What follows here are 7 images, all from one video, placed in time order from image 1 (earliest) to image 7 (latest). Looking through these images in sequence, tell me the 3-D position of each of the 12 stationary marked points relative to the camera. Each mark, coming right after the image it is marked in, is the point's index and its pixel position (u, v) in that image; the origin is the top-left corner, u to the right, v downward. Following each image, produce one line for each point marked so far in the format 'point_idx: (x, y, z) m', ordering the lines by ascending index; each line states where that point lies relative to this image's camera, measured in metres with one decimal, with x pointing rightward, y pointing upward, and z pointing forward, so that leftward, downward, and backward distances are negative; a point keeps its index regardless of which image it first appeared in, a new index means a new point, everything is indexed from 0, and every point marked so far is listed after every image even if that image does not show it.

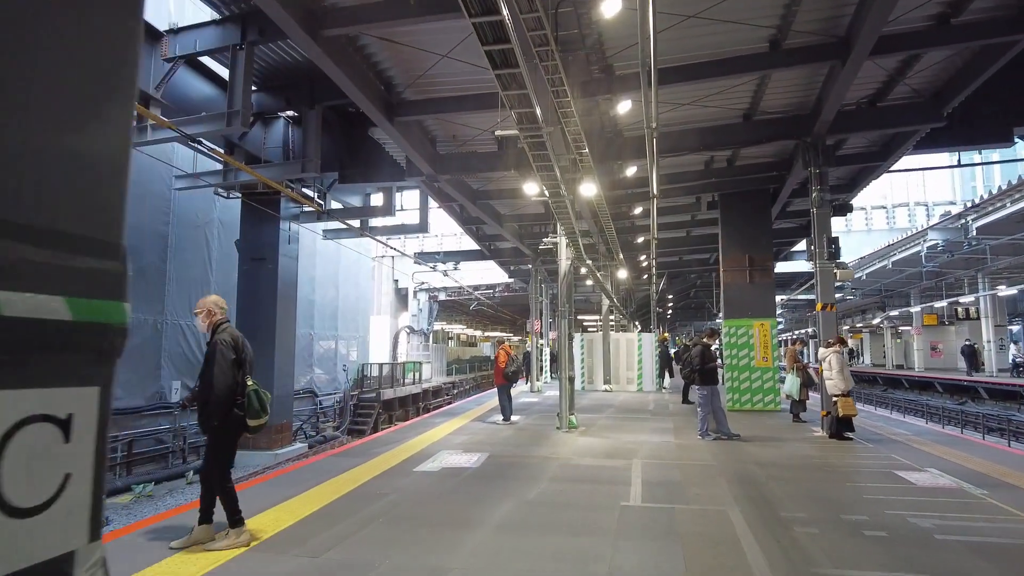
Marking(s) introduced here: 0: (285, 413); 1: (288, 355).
0: (-5.1, -2.8, +15.0) m
1: (-5.1, -1.6, +15.2) m
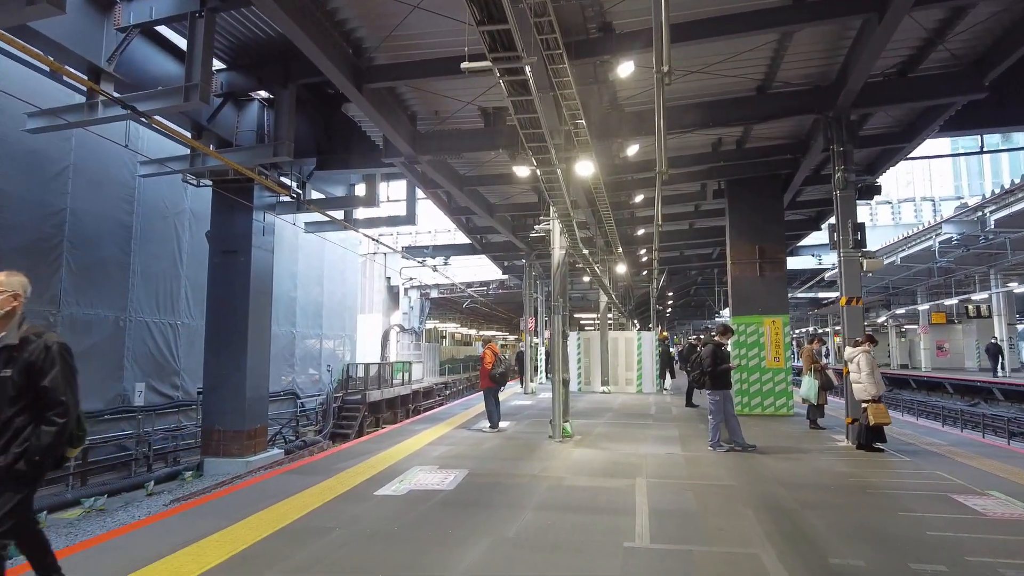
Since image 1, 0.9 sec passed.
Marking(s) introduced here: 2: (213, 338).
0: (-5.3, -2.7, +14.0) m
1: (-5.3, -1.5, +14.2) m
2: (-6.1, -1.0, +13.8) m
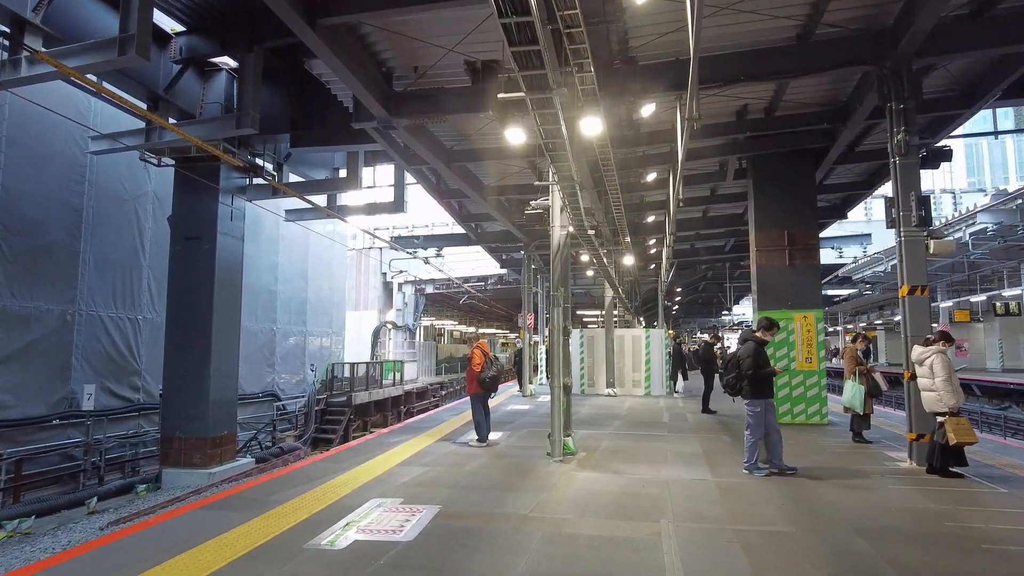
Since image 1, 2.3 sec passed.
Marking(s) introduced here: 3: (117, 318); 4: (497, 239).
0: (-5.4, -2.5, +12.6) m
1: (-5.4, -1.3, +12.8) m
2: (-6.2, -0.9, +12.3) m
3: (-7.6, -0.6, +12.9) m
4: (-0.4, +1.3, +17.5) m
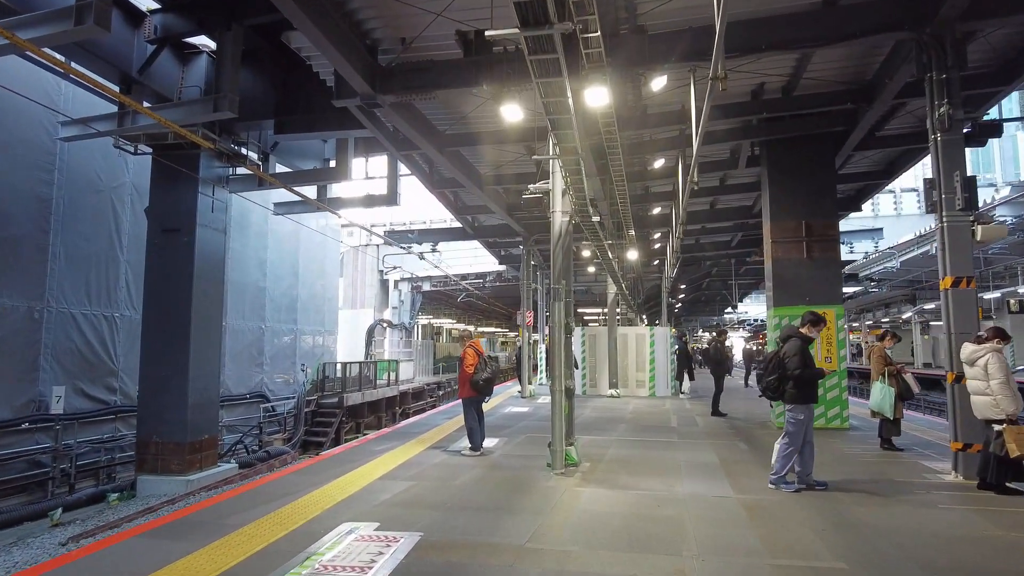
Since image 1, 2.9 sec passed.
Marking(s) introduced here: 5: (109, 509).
0: (-5.4, -2.4, +11.8) m
1: (-5.4, -1.2, +12.0) m
2: (-6.2, -0.8, +11.6) m
3: (-7.6, -0.5, +12.1) m
4: (-0.4, +1.4, +16.8) m
5: (-6.2, -3.4, +10.3) m
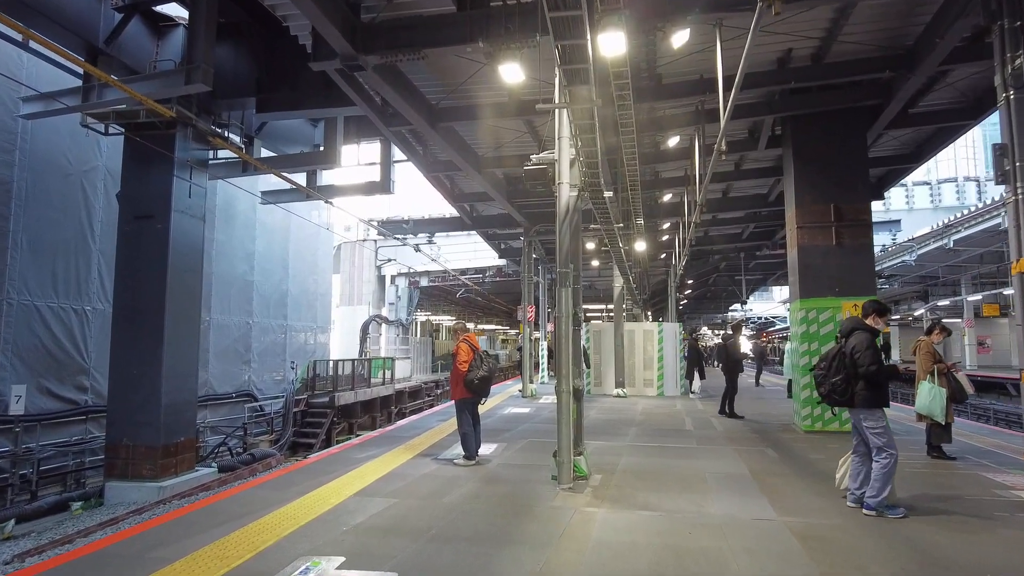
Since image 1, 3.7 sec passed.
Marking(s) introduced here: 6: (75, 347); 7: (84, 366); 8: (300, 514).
0: (-5.4, -2.3, +11.0) m
1: (-5.4, -1.1, +11.2) m
2: (-6.2, -0.6, +10.7) m
3: (-7.6, -0.3, +11.3) m
4: (-0.4, +1.5, +15.9) m
5: (-6.2, -3.2, +9.4) m
6: (-7.5, -1.0, +11.5) m
7: (-7.4, -1.4, +11.7) m
8: (-1.5, -1.6, +4.7) m
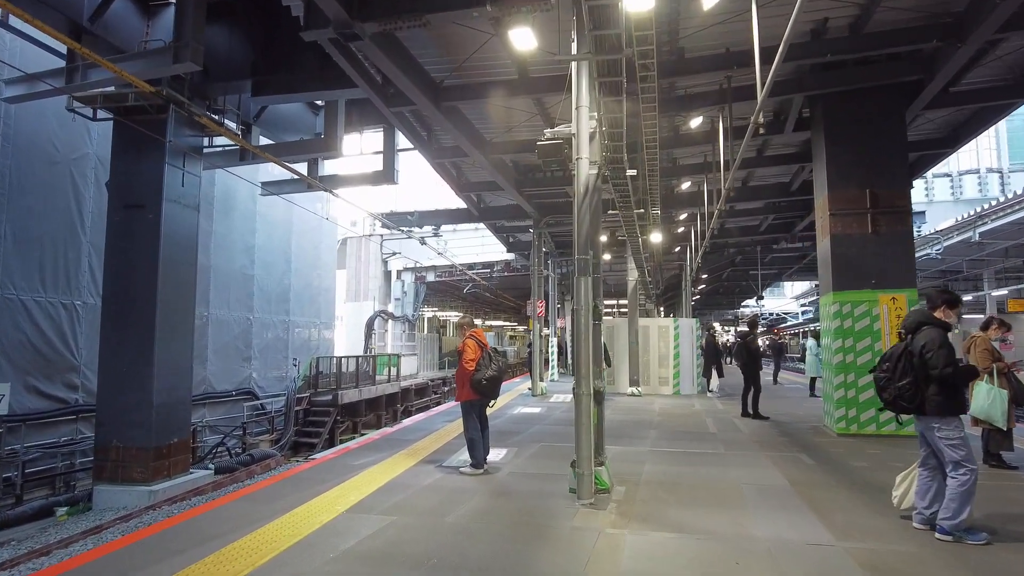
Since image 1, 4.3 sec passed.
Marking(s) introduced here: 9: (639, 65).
0: (-5.2, -2.2, +10.4) m
1: (-5.3, -1.0, +10.6) m
2: (-6.1, -0.5, +10.2) m
3: (-7.5, -0.2, +10.7) m
4: (-0.2, +1.7, +15.3) m
5: (-6.0, -3.1, +8.9) m
6: (-7.4, -0.9, +11.0) m
7: (-7.3, -1.2, +11.1) m
8: (-1.4, -1.5, +4.1) m
9: (+1.2, +2.2, +6.5) m
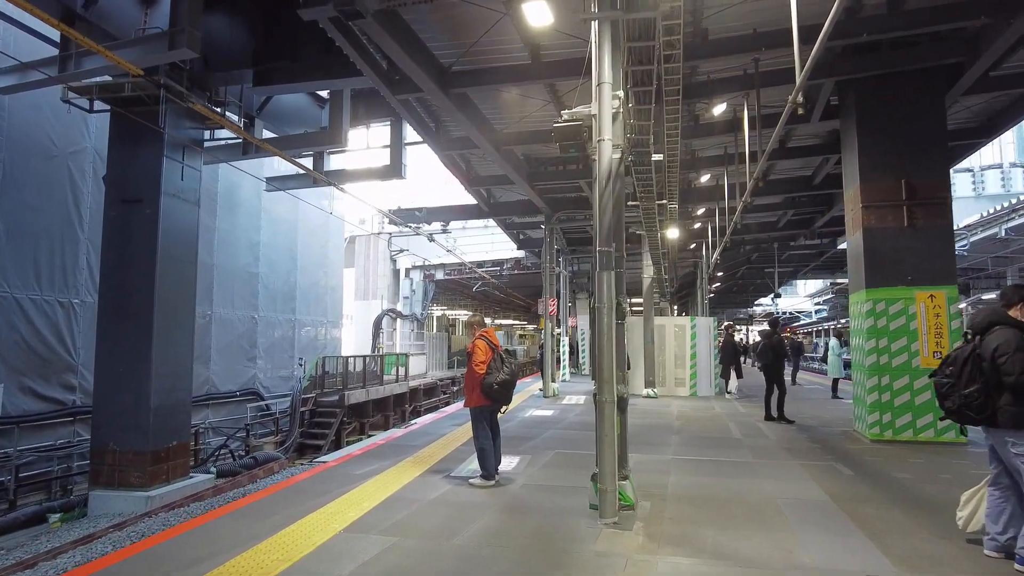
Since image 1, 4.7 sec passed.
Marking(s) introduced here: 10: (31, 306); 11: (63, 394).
0: (-5.1, -2.2, +10.1) m
1: (-5.1, -0.9, +10.3) m
2: (-5.9, -0.5, +9.8) m
3: (-7.3, -0.2, +10.4) m
4: (+0.1, +1.7, +14.8) m
5: (-5.9, -3.1, +8.5) m
6: (-7.2, -0.9, +10.7) m
7: (-7.1, -1.2, +10.8) m
8: (-1.3, -1.5, +3.7) m
9: (+1.4, +2.2, +6.0) m
10: (-7.3, -0.3, +10.2) m
11: (-7.2, -1.7, +10.6) m
